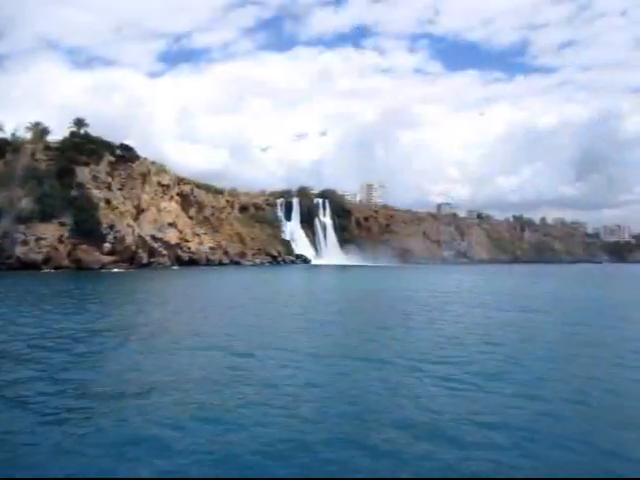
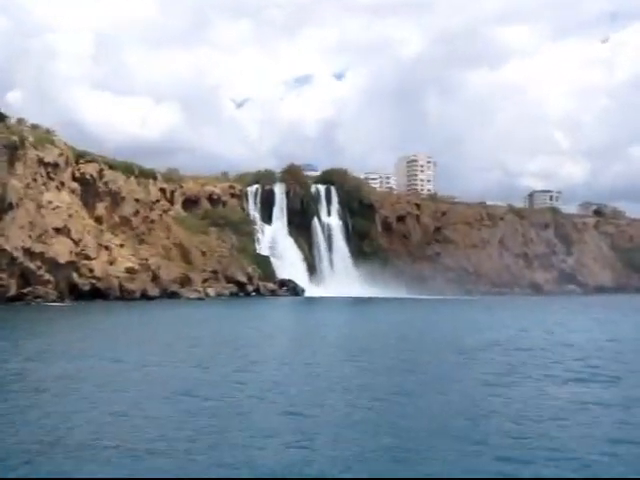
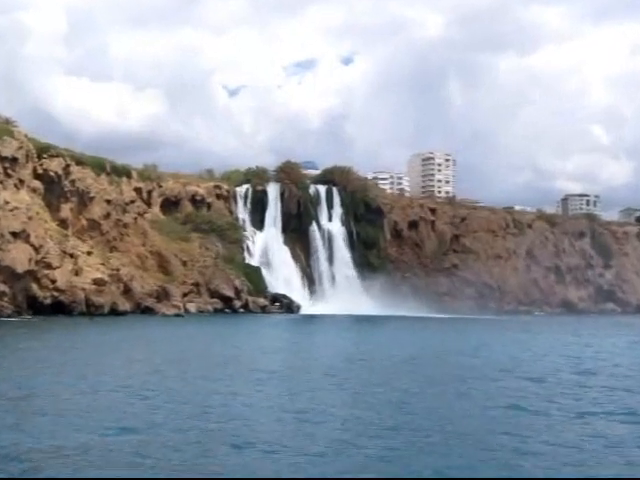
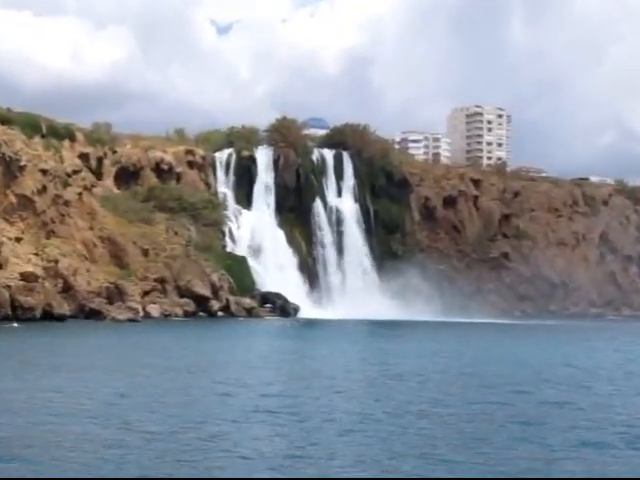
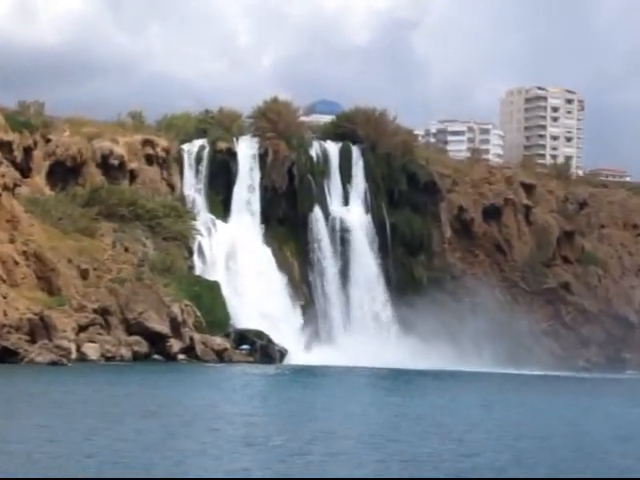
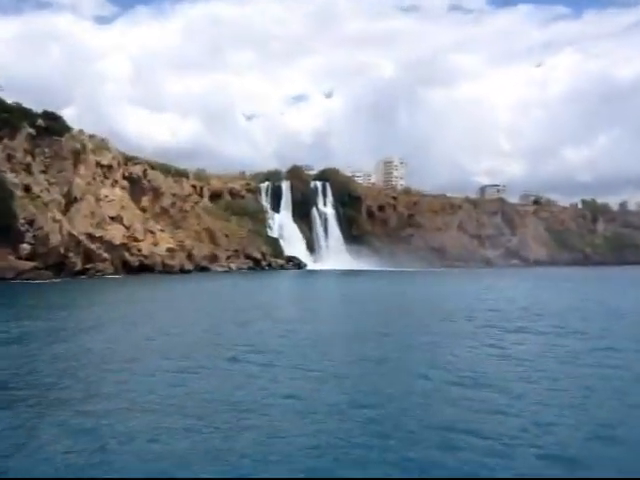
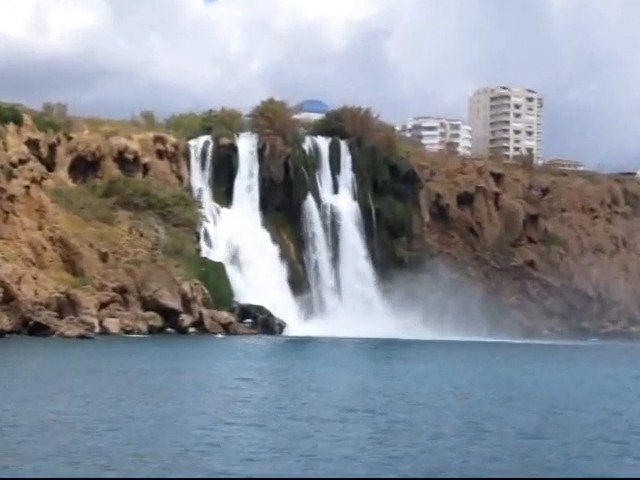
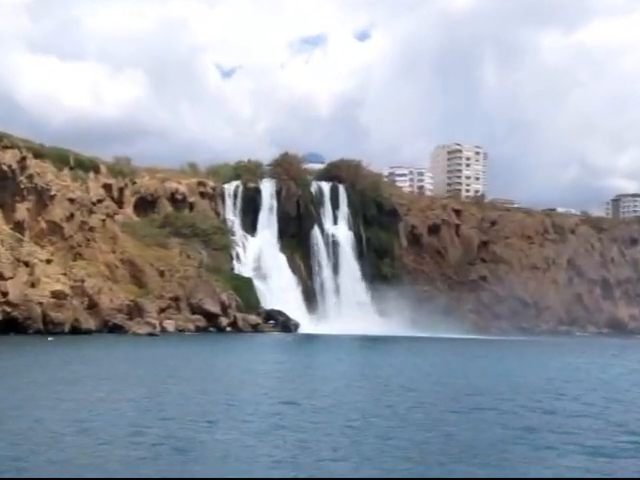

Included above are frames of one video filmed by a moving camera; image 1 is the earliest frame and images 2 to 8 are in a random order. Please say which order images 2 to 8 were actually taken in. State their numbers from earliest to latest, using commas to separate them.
6, 2, 3, 8, 4, 7, 5
